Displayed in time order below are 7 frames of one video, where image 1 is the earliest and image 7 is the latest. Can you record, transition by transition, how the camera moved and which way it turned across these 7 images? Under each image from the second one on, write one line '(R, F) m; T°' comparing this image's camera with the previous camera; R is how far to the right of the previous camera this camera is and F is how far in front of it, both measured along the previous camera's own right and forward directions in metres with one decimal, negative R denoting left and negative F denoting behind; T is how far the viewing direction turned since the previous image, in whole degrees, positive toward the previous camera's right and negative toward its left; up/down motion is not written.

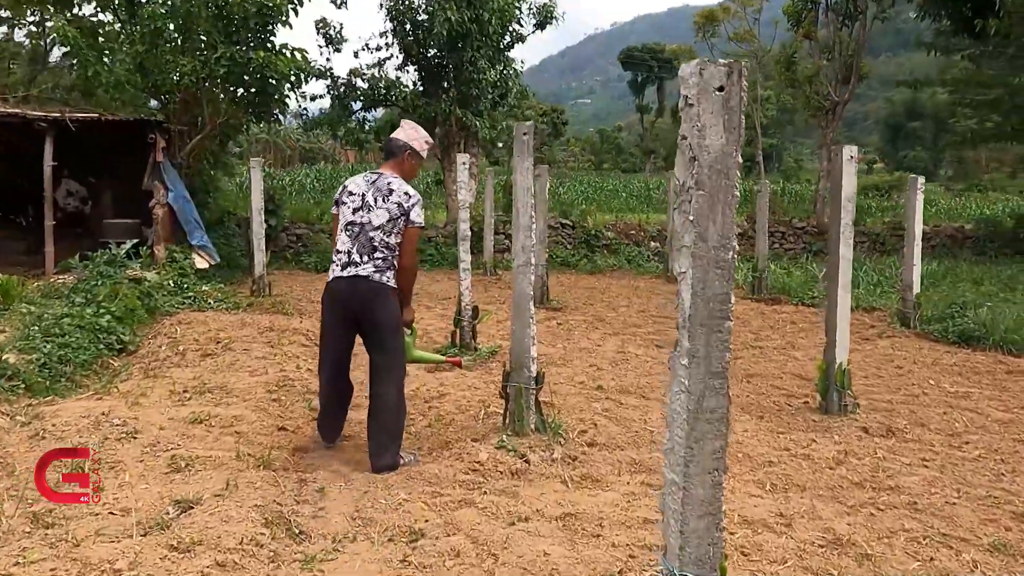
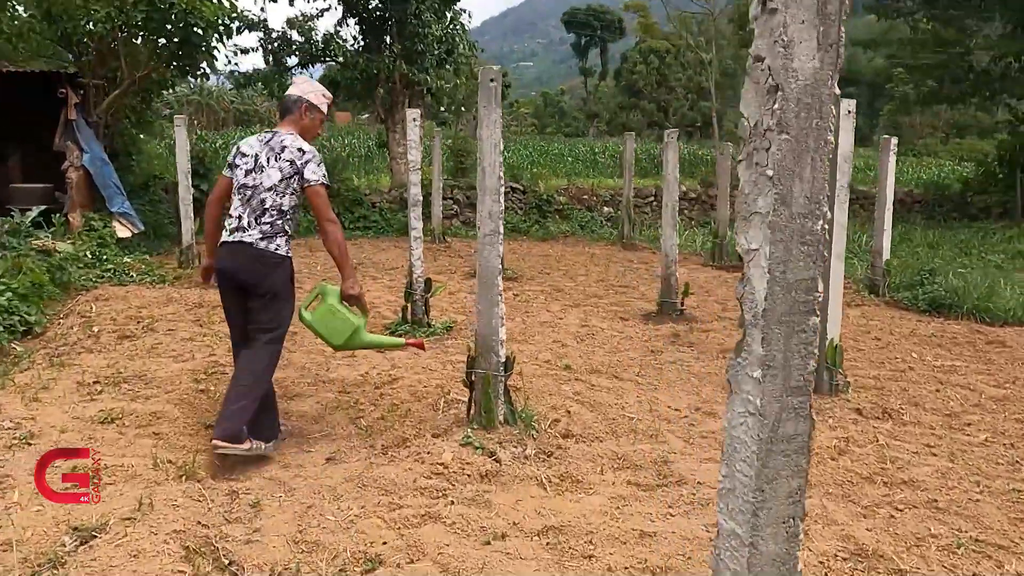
(-0.1, +0.6) m; +4°
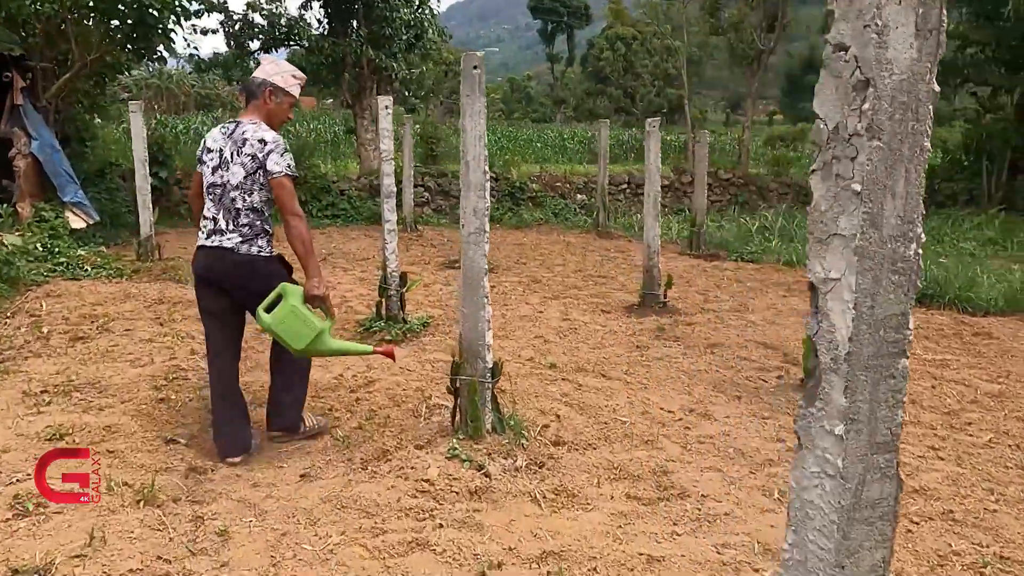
(-0.1, +0.3) m; +2°
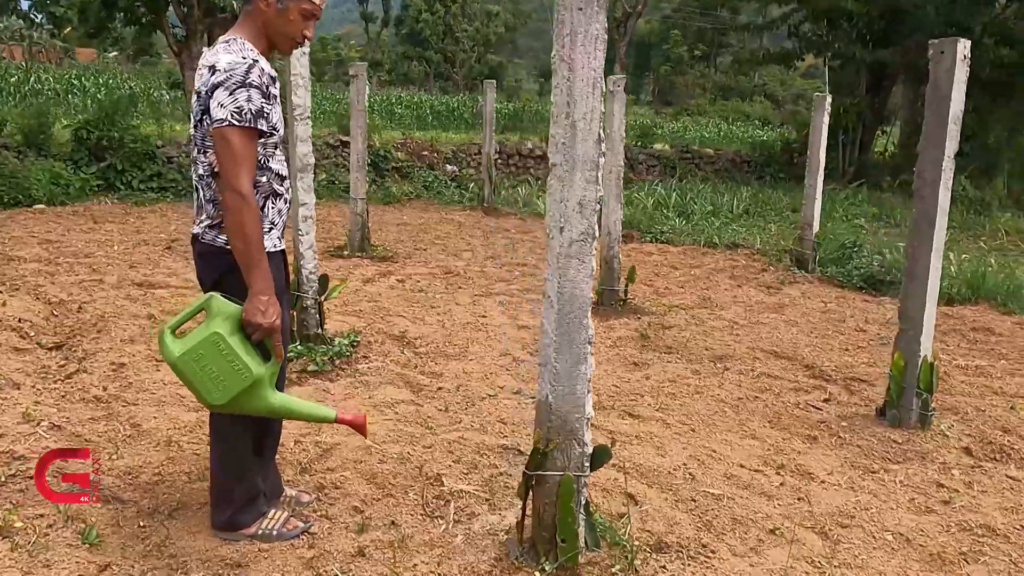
(-0.8, +1.5) m; +13°
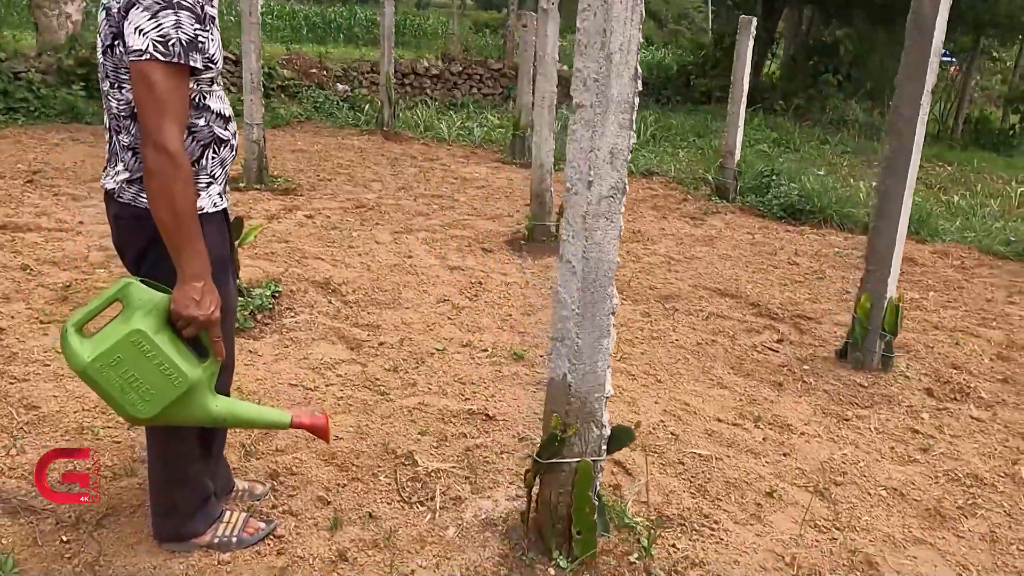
(-0.3, +0.4) m; +8°
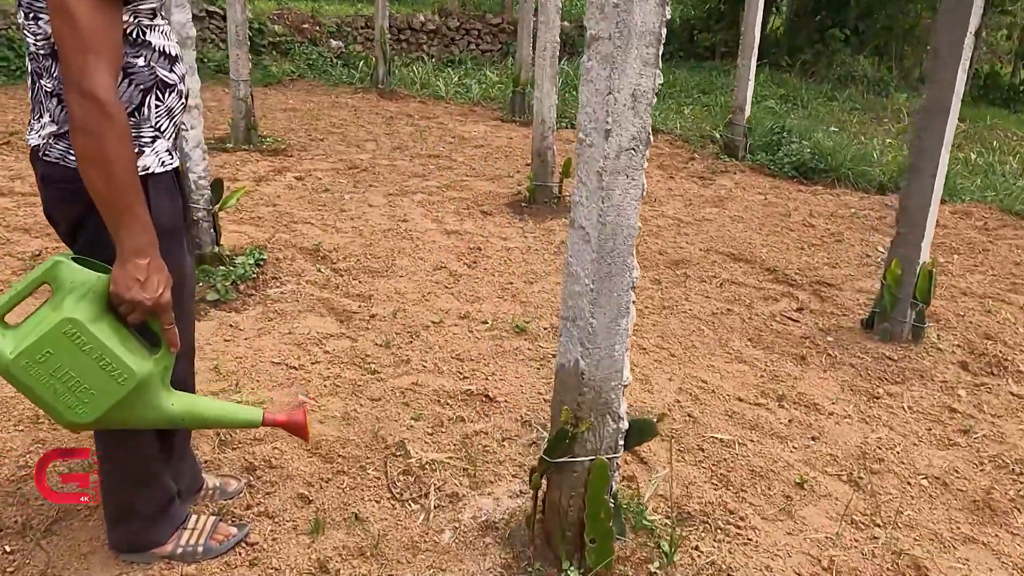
(0.0, +0.3) m; 0°
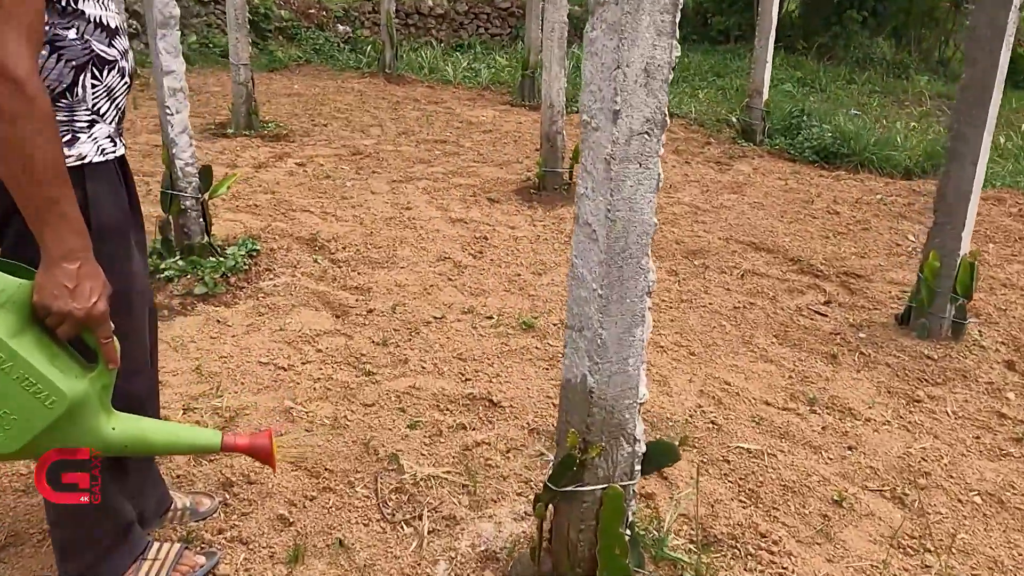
(0.0, +0.2) m; -1°
